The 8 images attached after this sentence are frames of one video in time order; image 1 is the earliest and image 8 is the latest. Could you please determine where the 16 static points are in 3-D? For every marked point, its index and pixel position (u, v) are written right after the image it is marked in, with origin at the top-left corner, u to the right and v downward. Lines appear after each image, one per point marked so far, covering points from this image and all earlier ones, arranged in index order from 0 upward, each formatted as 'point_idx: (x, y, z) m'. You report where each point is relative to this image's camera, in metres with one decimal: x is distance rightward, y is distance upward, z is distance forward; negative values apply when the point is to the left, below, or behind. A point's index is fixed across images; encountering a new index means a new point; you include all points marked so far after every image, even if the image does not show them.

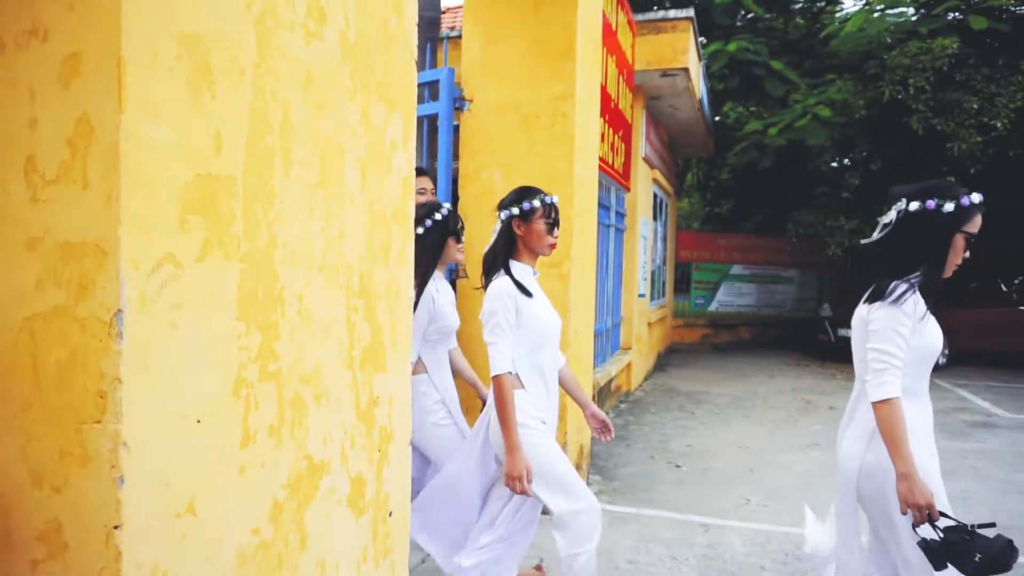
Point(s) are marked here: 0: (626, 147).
0: (+1.1, +1.4, +7.0) m
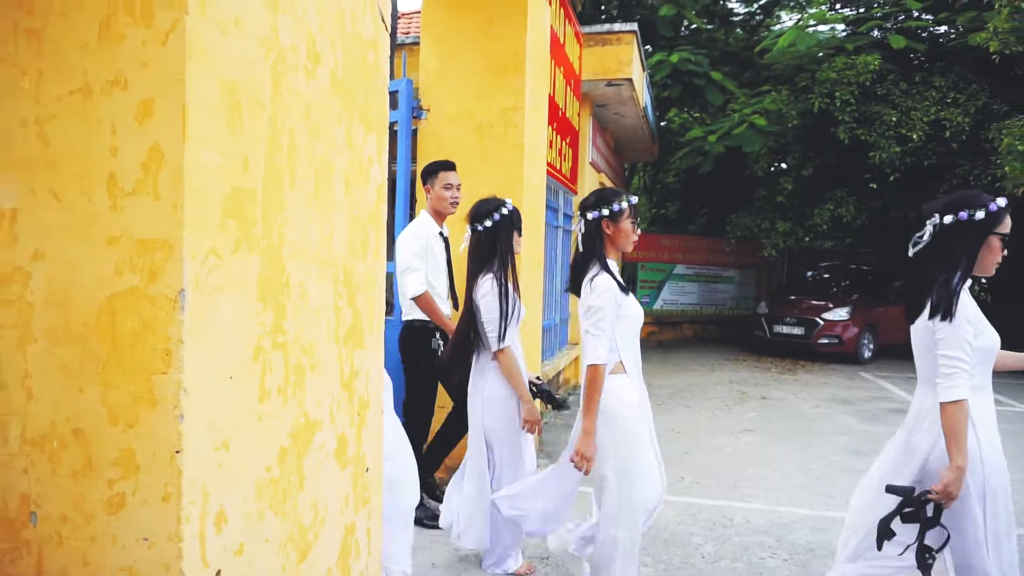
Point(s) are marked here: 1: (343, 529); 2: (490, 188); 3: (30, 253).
0: (+0.6, +1.5, +7.4) m
1: (-0.5, -0.7, +1.9) m
2: (-0.1, +0.6, +4.4) m
3: (-0.9, +0.1, +1.2) m
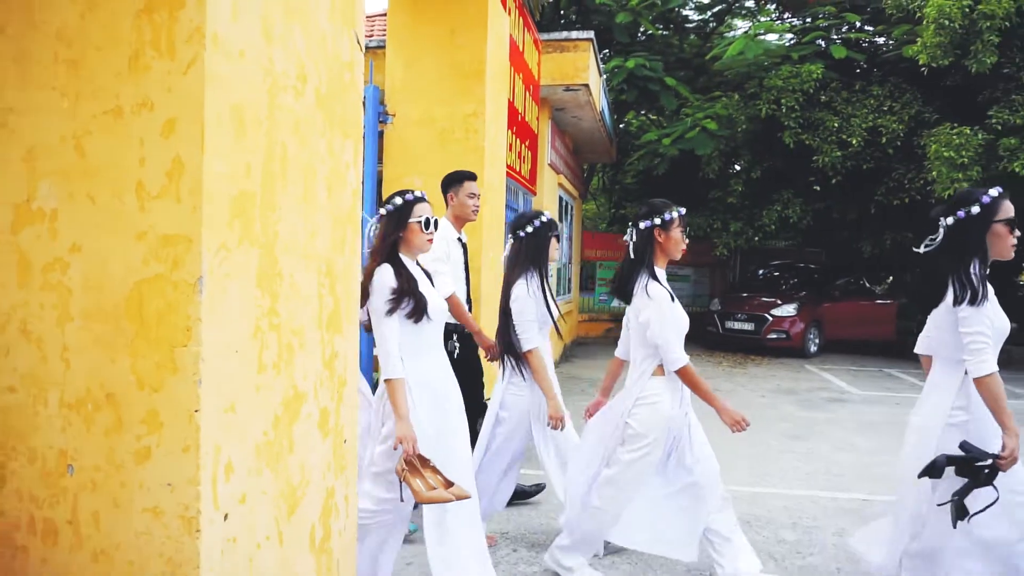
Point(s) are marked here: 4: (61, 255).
0: (+0.2, +1.5, +7.7) m
1: (-0.6, -0.6, +2.1) m
2: (-0.4, +0.7, +4.6) m
3: (-1.0, +0.1, +1.5) m
4: (-1.0, +0.1, +1.5) m
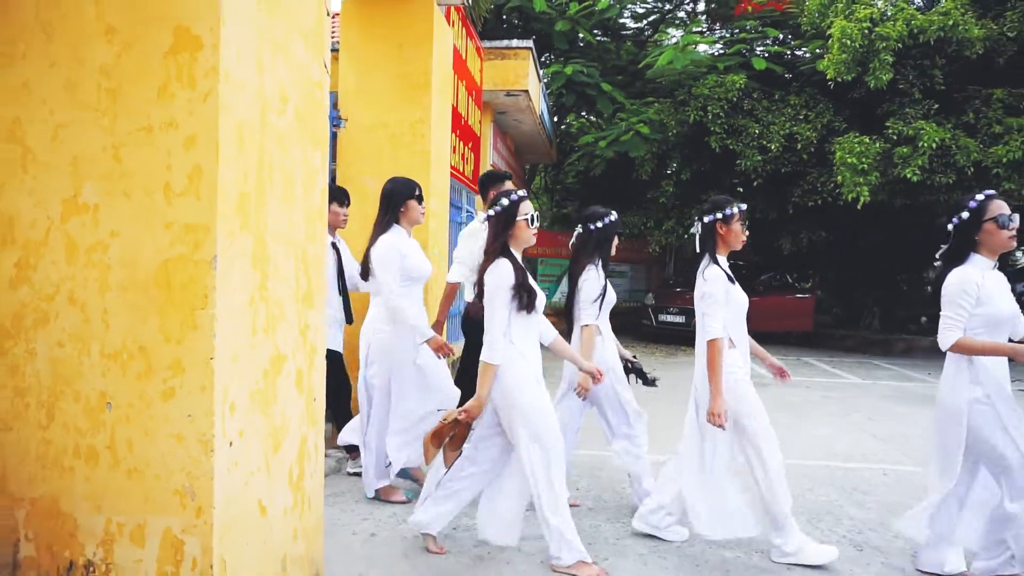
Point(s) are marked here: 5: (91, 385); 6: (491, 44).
0: (-0.5, +1.6, +8.2) m
1: (-0.8, -0.6, +2.6) m
2: (-0.8, +0.7, +5.1) m
3: (-1.1, +0.2, +1.9) m
4: (-1.1, +0.1, +1.9) m
5: (-1.2, -0.3, +1.9) m
6: (-0.3, +3.1, +8.6) m
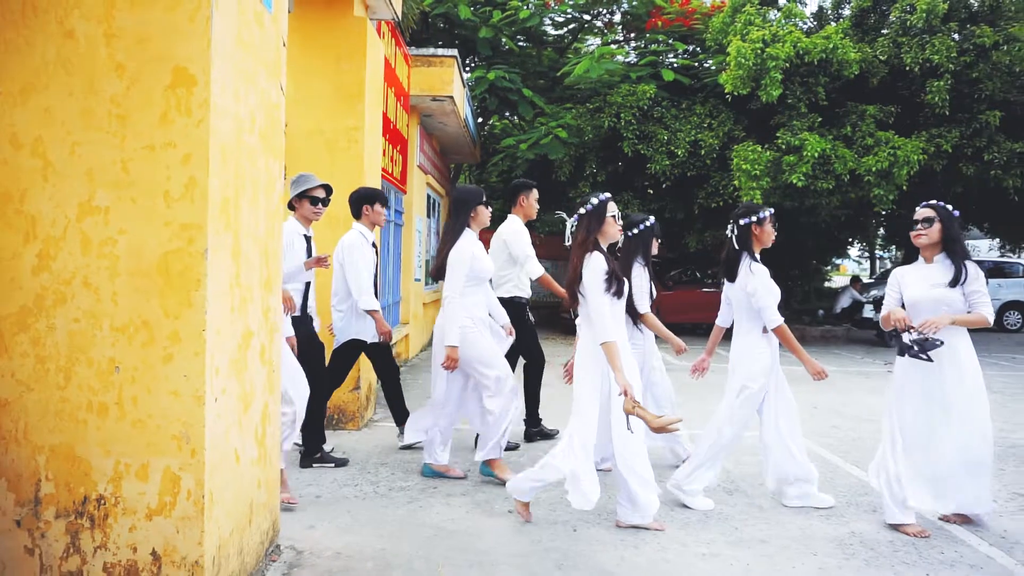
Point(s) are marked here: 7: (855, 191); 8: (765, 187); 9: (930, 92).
0: (-1.4, +1.7, +8.7) m
1: (-1.1, -0.5, +3.1) m
2: (-1.4, +0.8, +5.6) m
3: (-1.4, +0.2, +2.4) m
4: (-1.4, +0.2, +2.4) m
5: (-1.4, -0.2, +2.4) m
6: (-1.2, +3.1, +9.1) m
7: (+5.5, +1.6, +11.0) m
8: (+4.1, +1.6, +11.0) m
9: (+6.5, +3.0, +10.7) m
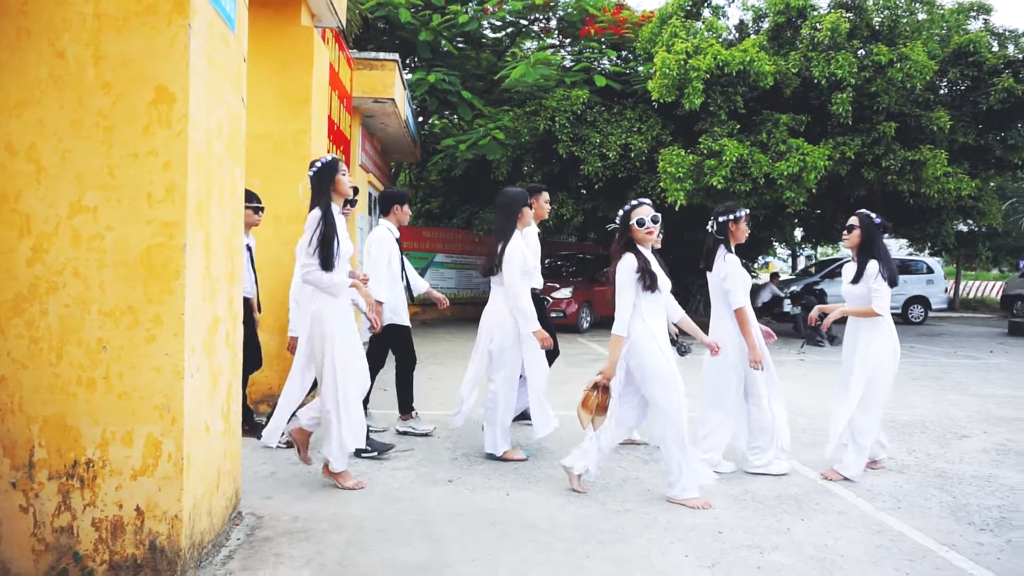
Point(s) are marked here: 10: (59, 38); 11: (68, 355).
0: (-2.2, +1.7, +9.0) m
1: (-1.4, -0.5, +3.4) m
2: (-1.9, +0.8, +5.9) m
3: (-1.6, +0.2, +2.7) m
4: (-1.6, +0.2, +2.7) m
5: (-1.7, -0.2, +2.7) m
6: (-2.1, +3.2, +9.5) m
7: (+4.5, +1.6, +11.9) m
8: (+3.0, +1.7, +11.8) m
9: (+5.5, +3.1, +11.7) m
10: (-1.8, +1.0, +2.7) m
11: (-1.8, -0.3, +2.7) m
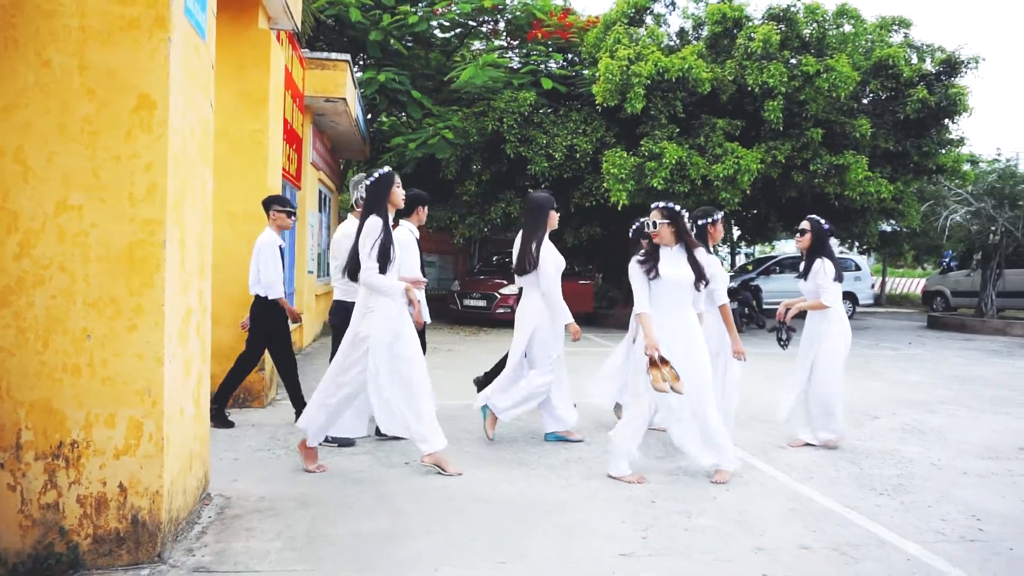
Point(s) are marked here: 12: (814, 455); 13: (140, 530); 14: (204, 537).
0: (-2.9, +1.8, +9.2) m
1: (-1.7, -0.4, +3.7) m
2: (-2.4, +0.9, +6.1) m
3: (-1.8, +0.3, +2.9) m
4: (-1.8, +0.3, +2.9) m
5: (-1.9, -0.2, +2.9) m
6: (-2.8, +3.3, +9.6) m
7: (+3.5, +1.7, +12.5) m
8: (+2.1, +1.8, +12.4) m
9: (+4.6, +3.2, +12.4) m
10: (-2.0, +1.0, +2.9) m
11: (-1.9, -0.2, +2.9) m
12: (+2.4, -1.3, +5.5) m
13: (-1.6, -1.1, +3.0) m
14: (-1.5, -1.2, +3.4) m
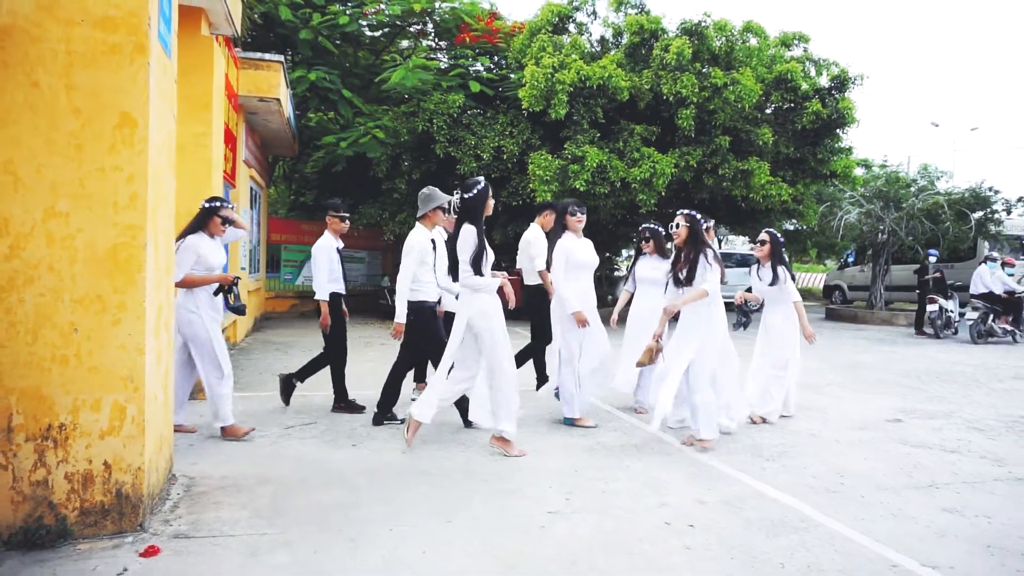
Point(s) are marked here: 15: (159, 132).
0: (-3.8, +1.8, +9.3) m
1: (-2.0, -0.4, +4.0) m
2: (-3.0, +0.9, +6.3) m
3: (-2.1, +0.3, +3.3) m
4: (-2.1, +0.3, +3.3) m
5: (-2.1, -0.1, +3.3) m
6: (-3.8, +3.3, +9.8) m
7: (+2.2, +1.8, +13.4) m
8: (+0.8, +1.9, +13.0) m
9: (+3.2, +3.3, +13.3) m
10: (-2.2, +1.0, +3.2) m
11: (-2.2, -0.2, +3.2) m
12: (+1.9, -1.3, +6.3) m
13: (-1.9, -1.1, +3.4) m
14: (-1.9, -1.2, +3.8) m
15: (-1.8, +0.8, +3.6) m
